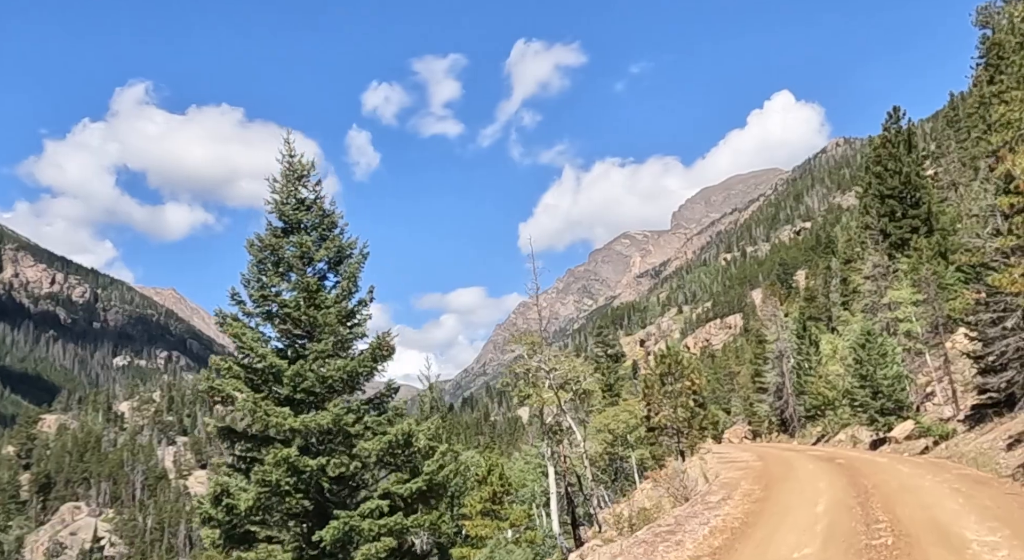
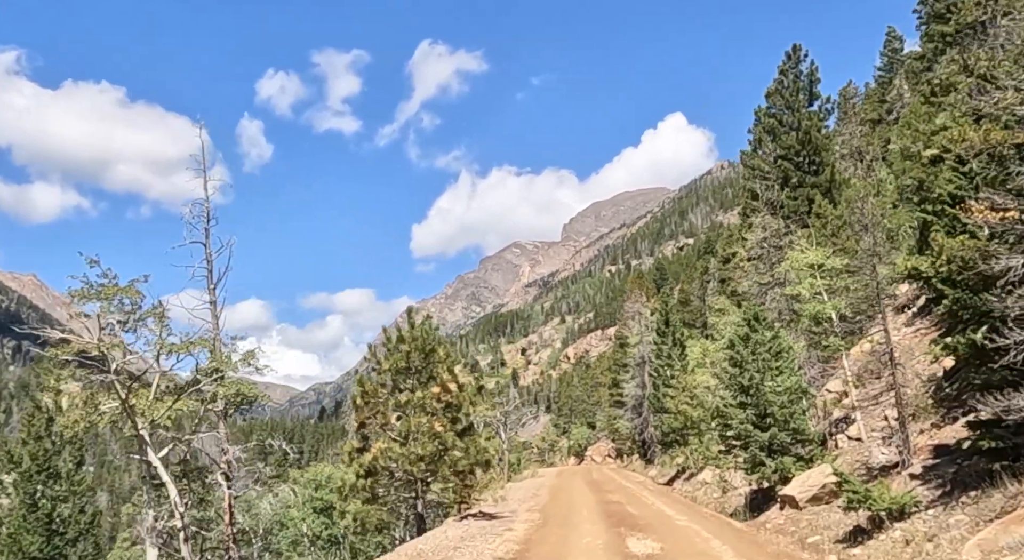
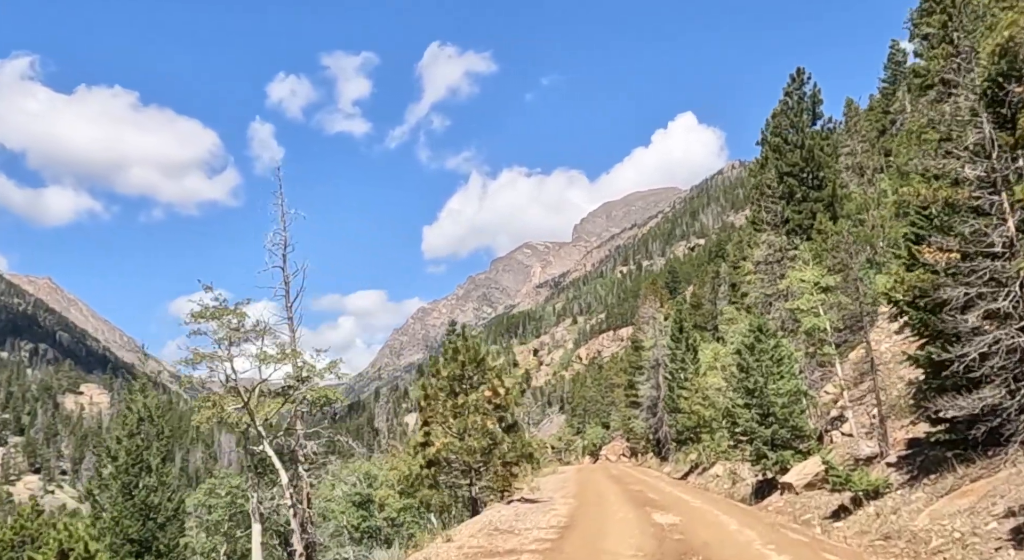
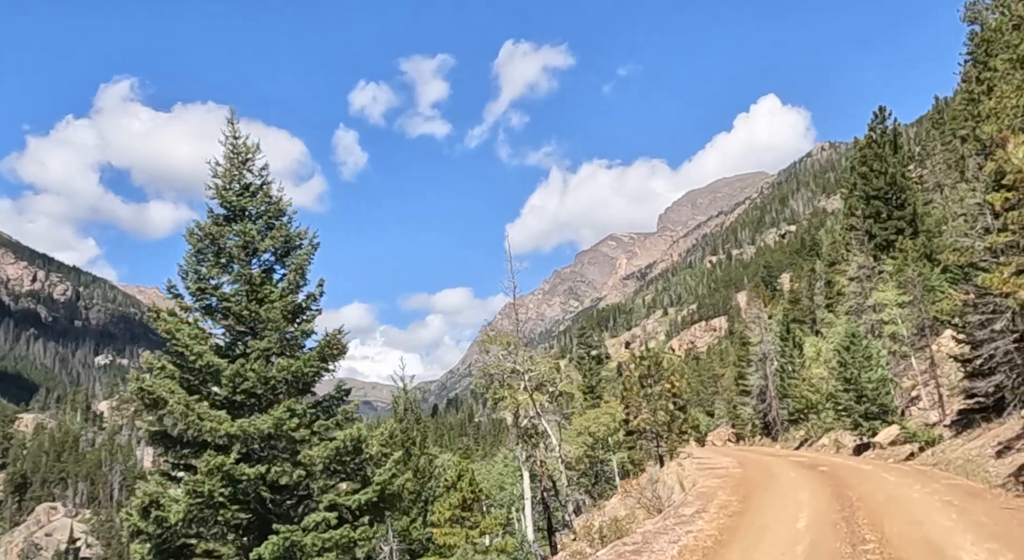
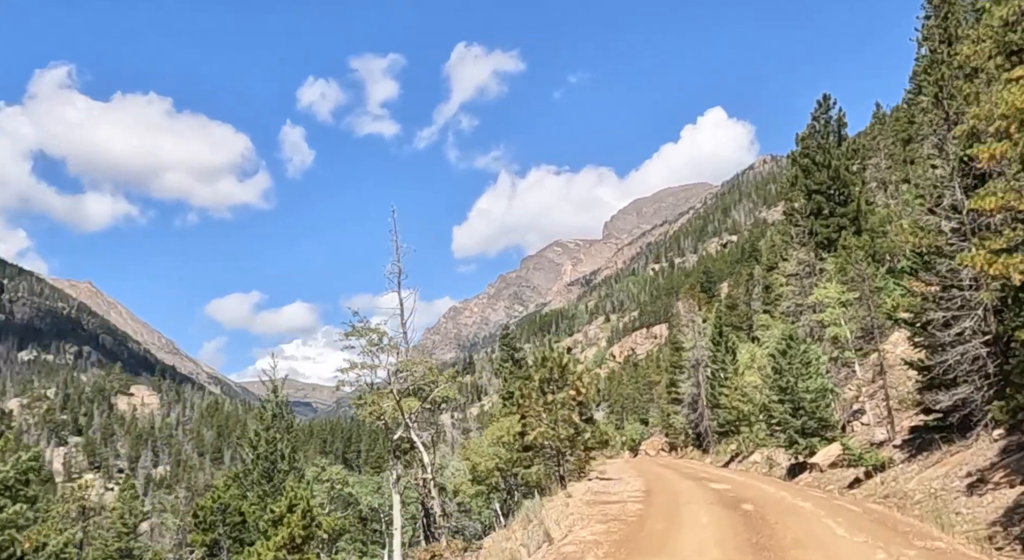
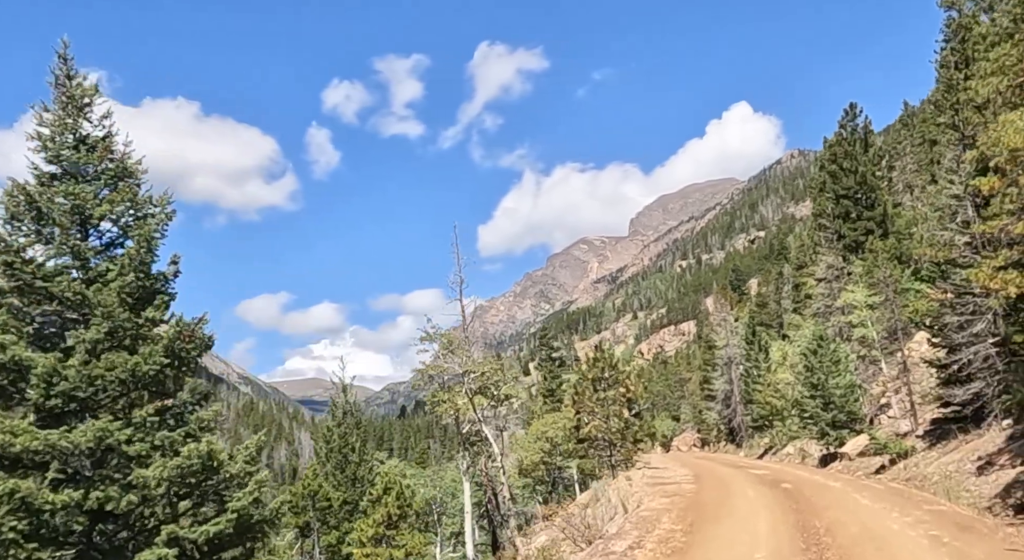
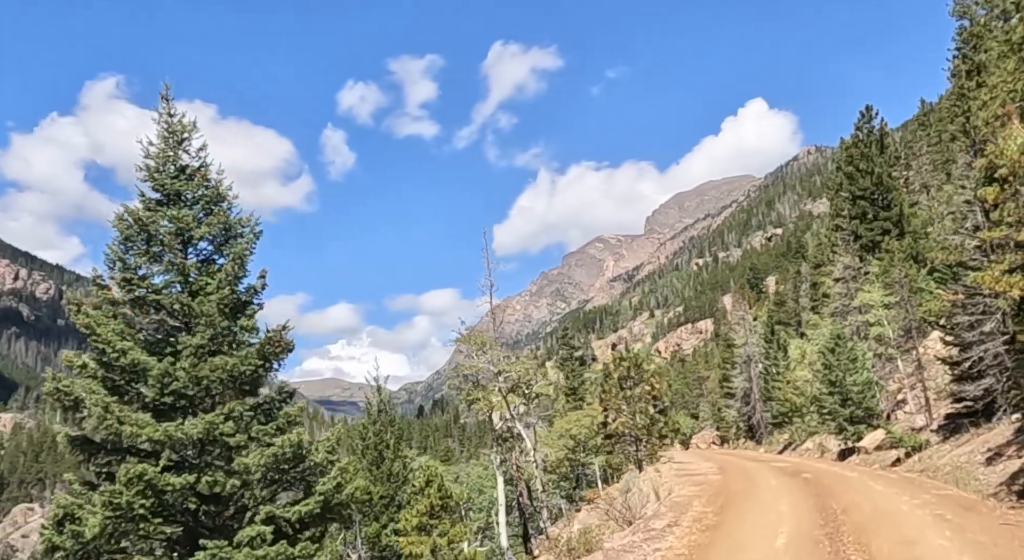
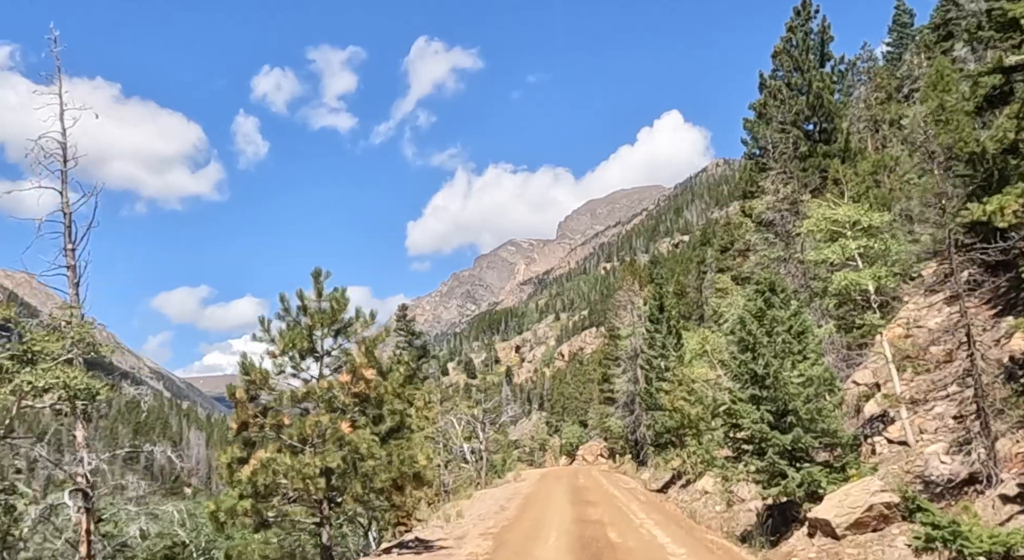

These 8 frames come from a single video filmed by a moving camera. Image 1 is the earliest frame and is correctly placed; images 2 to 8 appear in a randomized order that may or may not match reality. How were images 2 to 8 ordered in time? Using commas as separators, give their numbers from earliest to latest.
4, 7, 6, 5, 3, 2, 8
